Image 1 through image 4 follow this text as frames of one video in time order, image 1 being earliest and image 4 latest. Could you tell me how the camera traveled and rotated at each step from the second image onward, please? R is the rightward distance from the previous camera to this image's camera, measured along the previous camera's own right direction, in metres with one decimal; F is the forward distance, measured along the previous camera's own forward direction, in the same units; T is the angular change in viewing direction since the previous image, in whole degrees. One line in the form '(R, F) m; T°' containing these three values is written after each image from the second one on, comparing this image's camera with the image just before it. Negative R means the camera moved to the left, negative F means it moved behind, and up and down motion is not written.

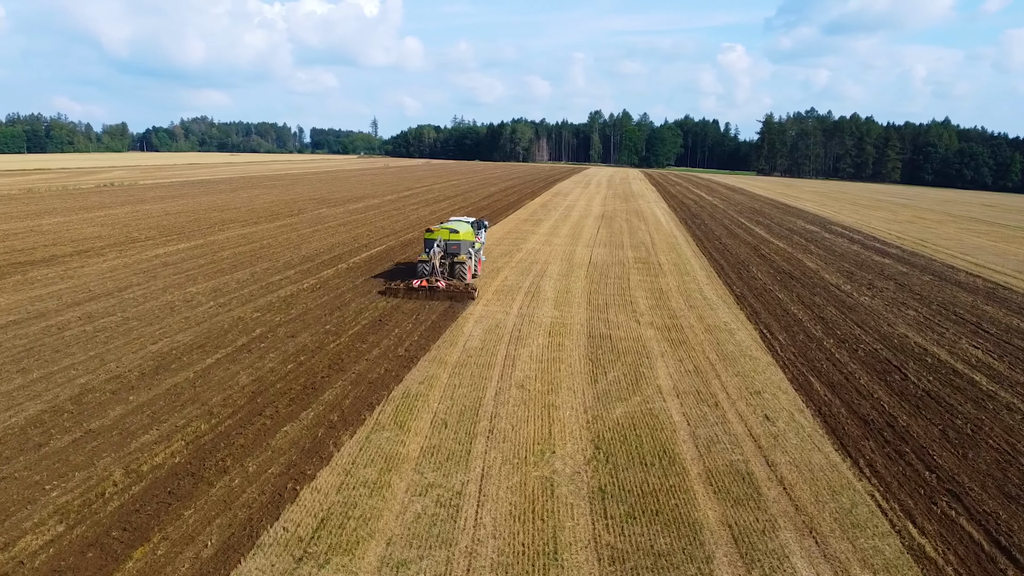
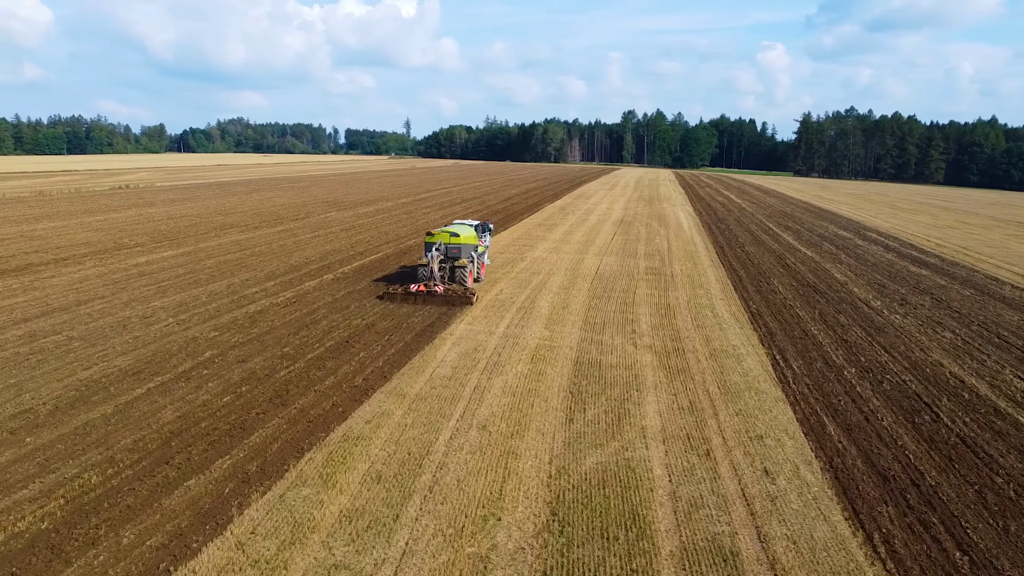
(+0.7, +1.2) m; -2°
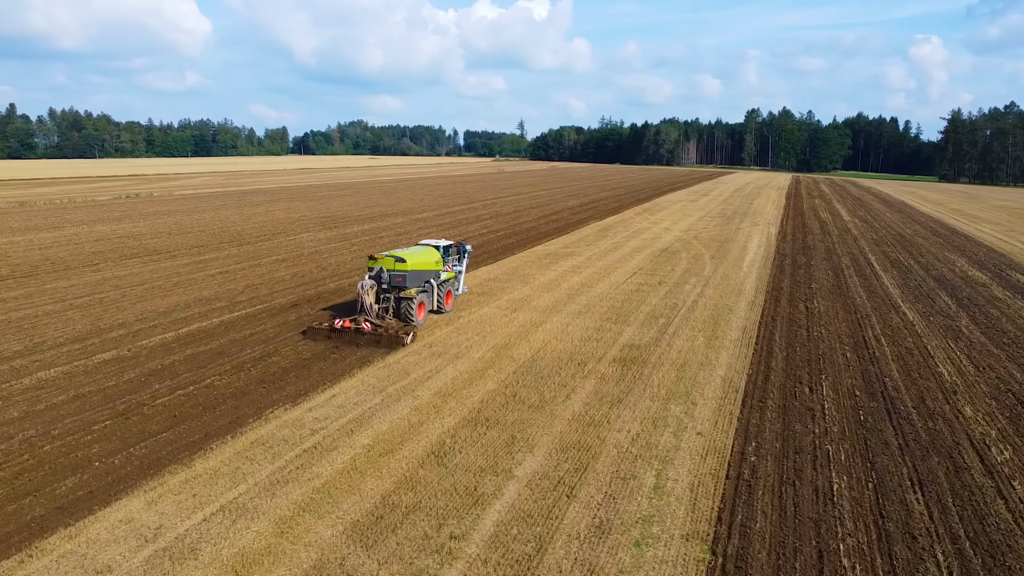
(+3.0, +6.0) m; -9°
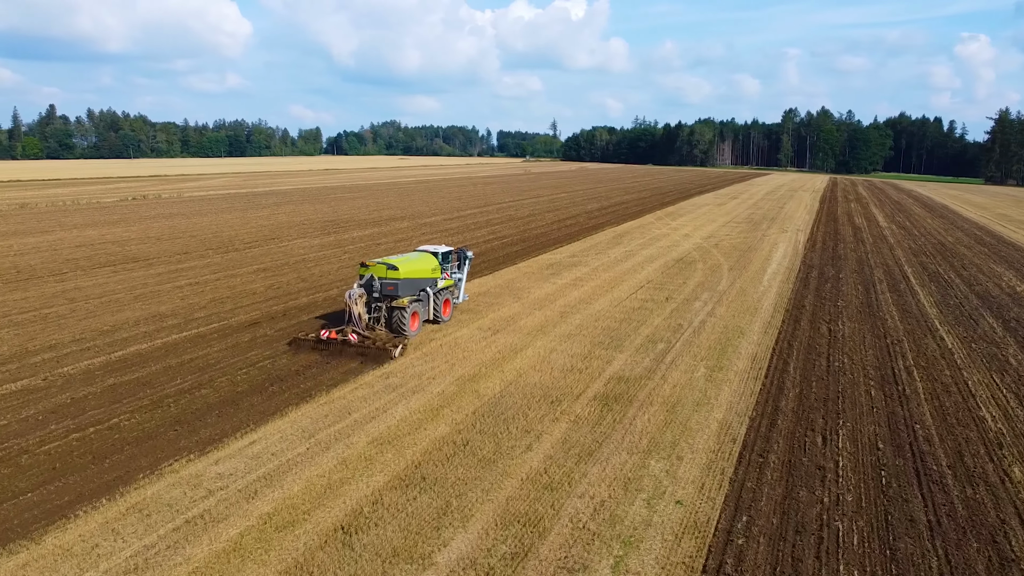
(+0.8, +1.4) m; -2°
